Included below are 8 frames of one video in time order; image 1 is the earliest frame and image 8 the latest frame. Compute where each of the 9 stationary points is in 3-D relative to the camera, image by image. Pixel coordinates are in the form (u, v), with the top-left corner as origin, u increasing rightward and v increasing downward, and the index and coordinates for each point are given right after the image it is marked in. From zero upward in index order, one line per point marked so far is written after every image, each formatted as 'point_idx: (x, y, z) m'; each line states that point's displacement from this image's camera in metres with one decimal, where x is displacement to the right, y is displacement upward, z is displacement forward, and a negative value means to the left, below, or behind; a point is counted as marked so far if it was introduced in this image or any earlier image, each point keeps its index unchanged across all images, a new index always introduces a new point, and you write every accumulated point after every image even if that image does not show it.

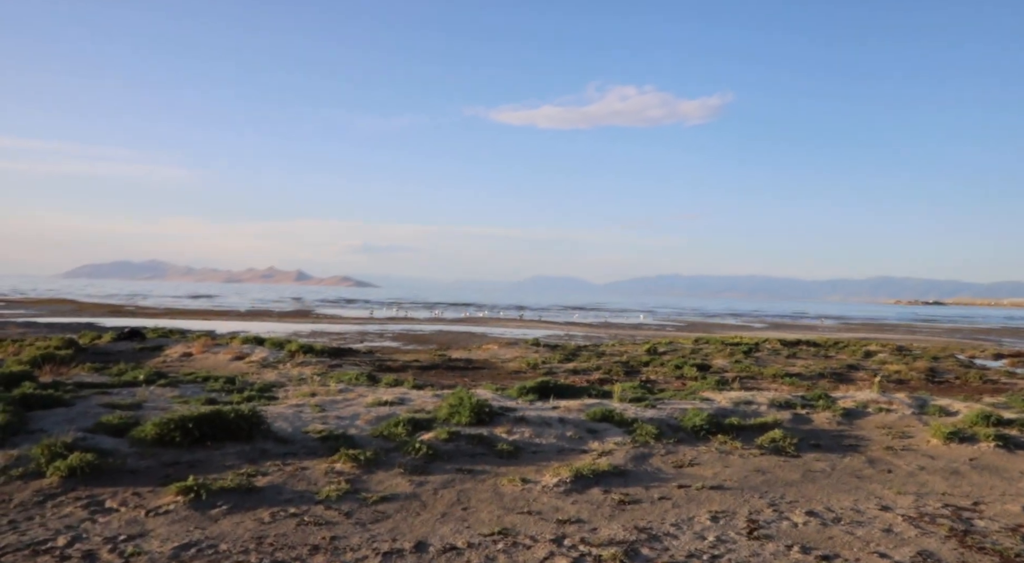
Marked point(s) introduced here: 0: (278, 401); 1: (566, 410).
0: (-4.5, -2.3, +14.7) m
1: (+1.0, -2.4, +14.0) m
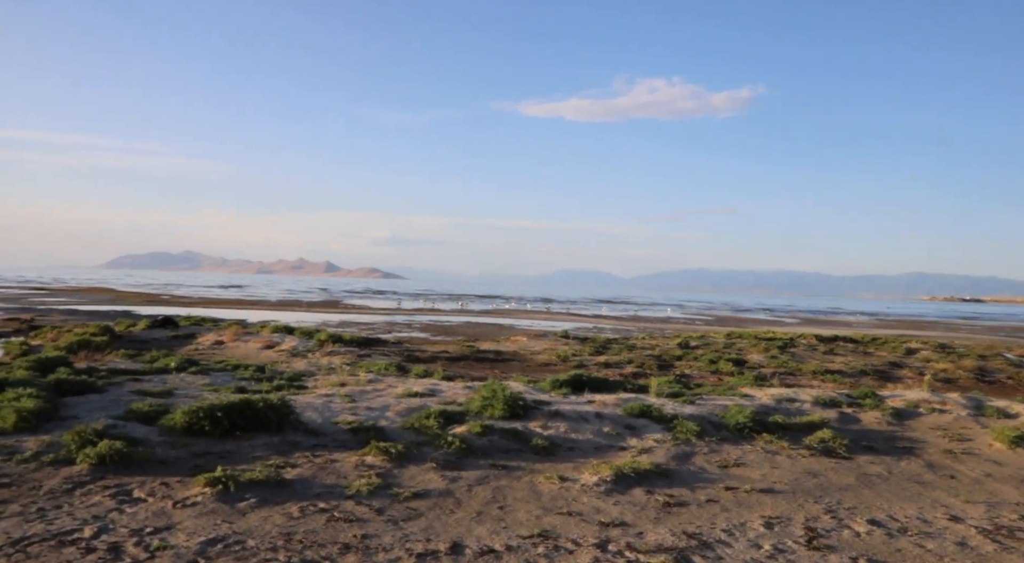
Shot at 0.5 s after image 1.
0: (-3.9, -2.1, +14.4) m
1: (+1.6, -2.2, +13.5) m
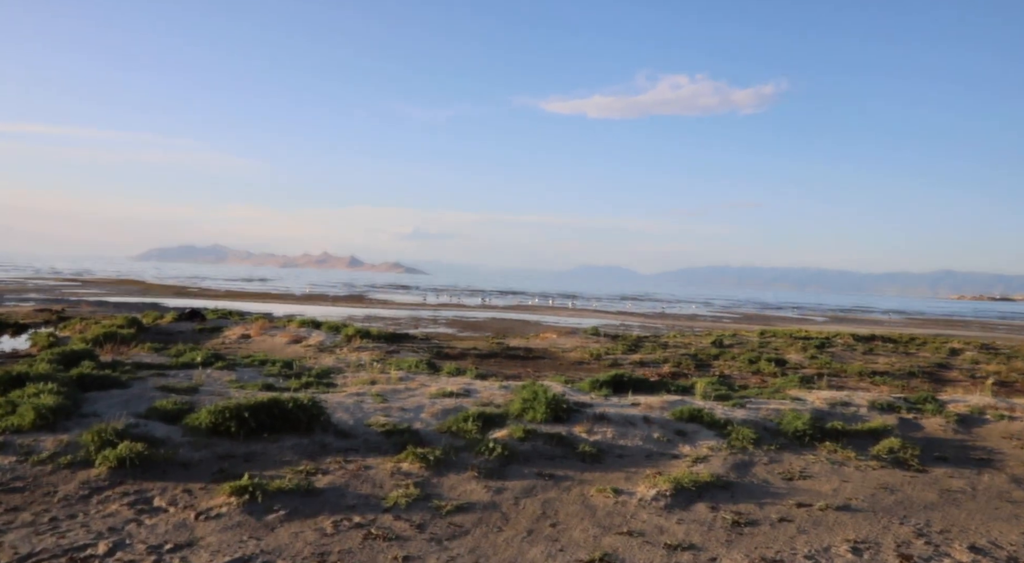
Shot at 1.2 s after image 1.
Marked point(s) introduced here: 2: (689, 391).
0: (-3.2, -1.9, +13.8) m
1: (+2.3, -2.1, +12.7) m
2: (+3.6, -2.2, +15.6) m
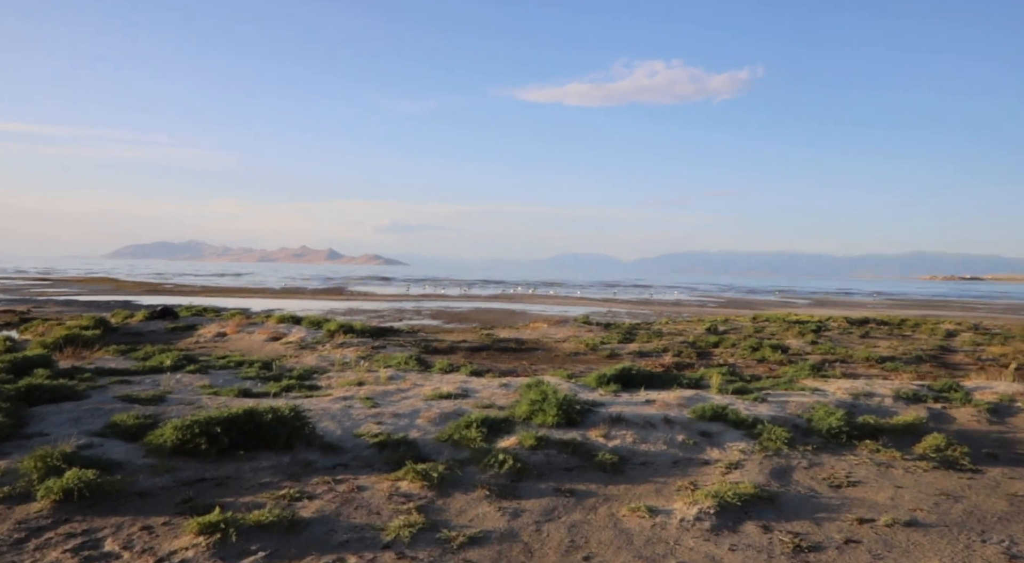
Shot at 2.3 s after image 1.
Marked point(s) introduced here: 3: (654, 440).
0: (-3.1, -1.8, +12.5) m
1: (+2.3, -1.9, +11.6) m
2: (+3.6, -2.0, +14.5) m
3: (+1.8, -2.0, +9.8) m
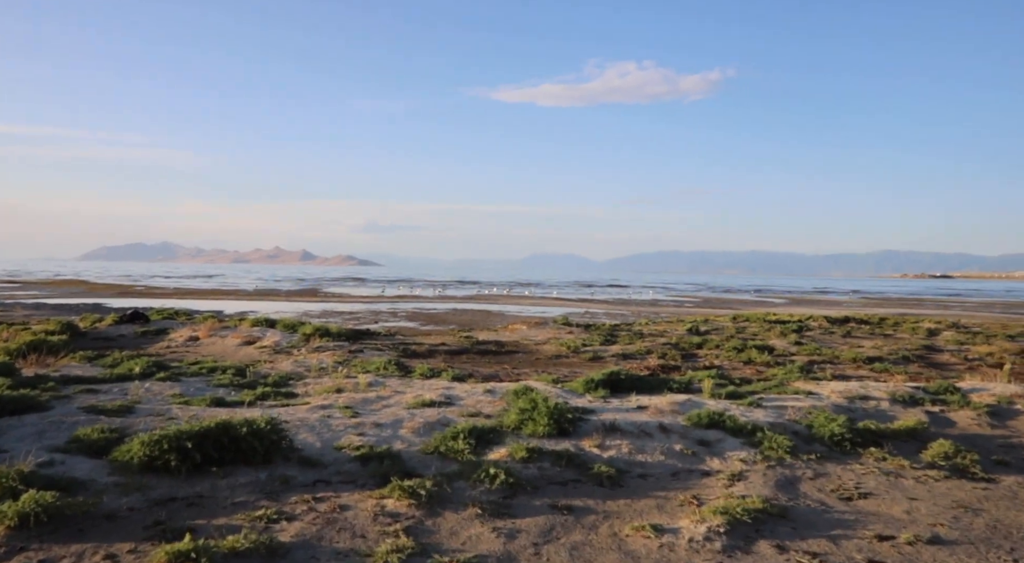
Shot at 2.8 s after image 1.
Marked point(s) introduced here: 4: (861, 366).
0: (-3.4, -1.9, +11.8) m
1: (+2.1, -1.9, +11.1) m
2: (+3.3, -2.0, +14.0) m
3: (+1.7, -2.1, +9.3) m
4: (+9.0, -2.2, +19.7) m
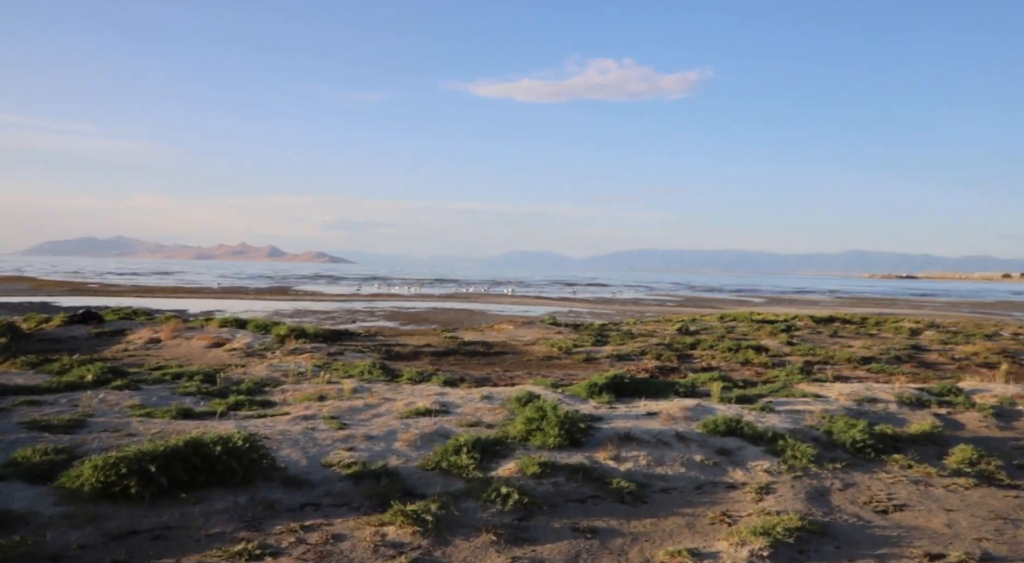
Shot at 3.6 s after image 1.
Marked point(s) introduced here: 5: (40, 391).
0: (-3.3, -1.9, +11.1) m
1: (+2.2, -1.9, +10.5) m
2: (+3.3, -2.0, +13.5) m
3: (+1.8, -2.0, +8.7) m
4: (+8.8, -2.1, +19.3) m
5: (-7.2, -1.7, +12.1) m
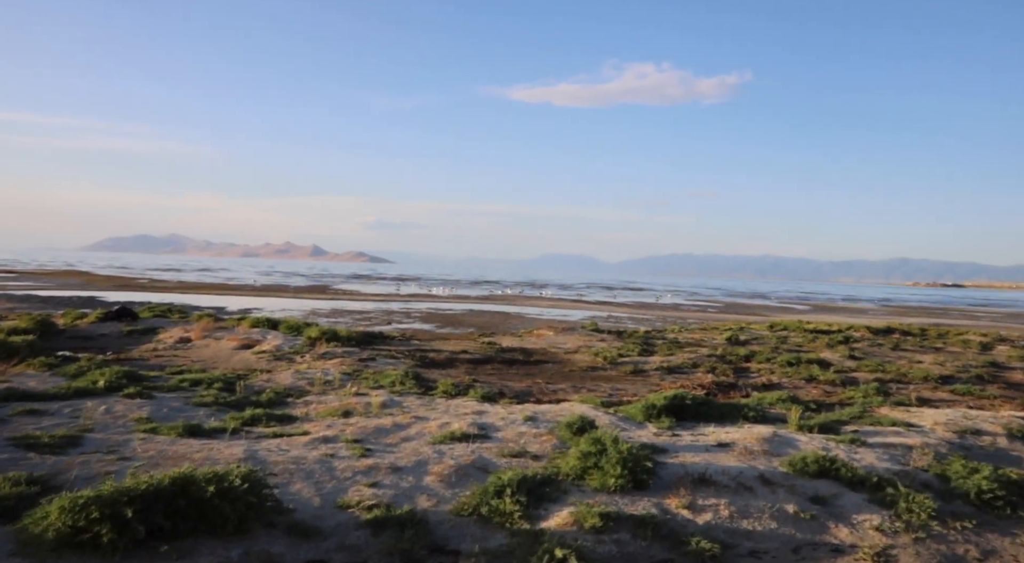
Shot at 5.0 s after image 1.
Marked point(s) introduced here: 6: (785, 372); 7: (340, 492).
0: (-2.7, -1.9, +9.7) m
1: (+2.7, -2.0, +8.9) m
2: (+4.0, -2.1, +11.8) m
3: (+2.3, -2.1, +7.1) m
4: (+9.7, -2.4, +17.3) m
5: (-6.6, -1.6, +10.9) m
6: (+6.8, -2.3, +19.0) m
7: (-1.6, -1.9, +7.1) m
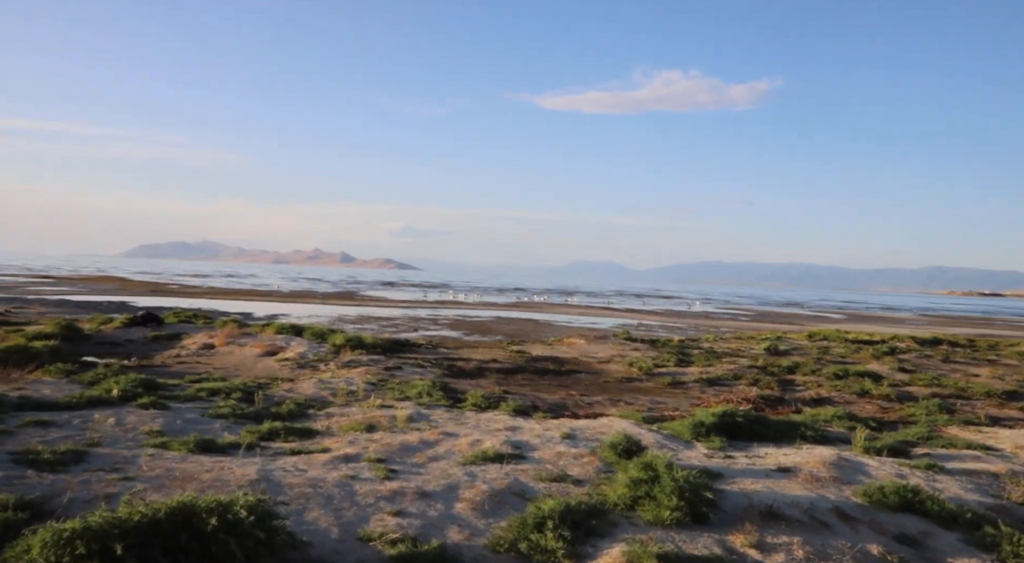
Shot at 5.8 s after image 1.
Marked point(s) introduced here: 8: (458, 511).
0: (-2.3, -1.9, +8.9) m
1: (+3.1, -2.1, +7.9) m
2: (+4.5, -2.2, +10.8) m
3: (+2.6, -2.2, +6.1) m
4: (+10.4, -2.6, +16.1) m
5: (-6.1, -1.7, +10.3) m
6: (+7.6, -2.5, +17.9) m
7: (-1.2, -2.0, +6.3) m
8: (-0.5, -2.0, +6.6) m
